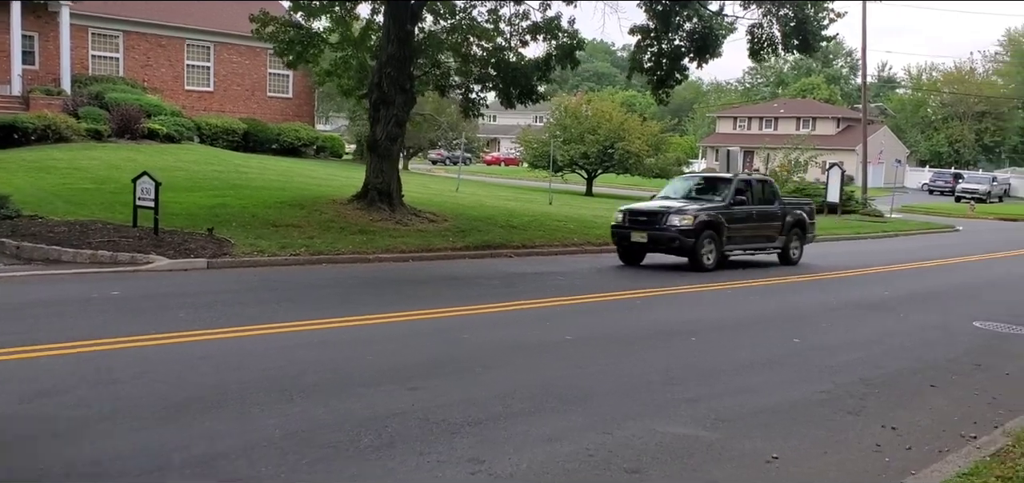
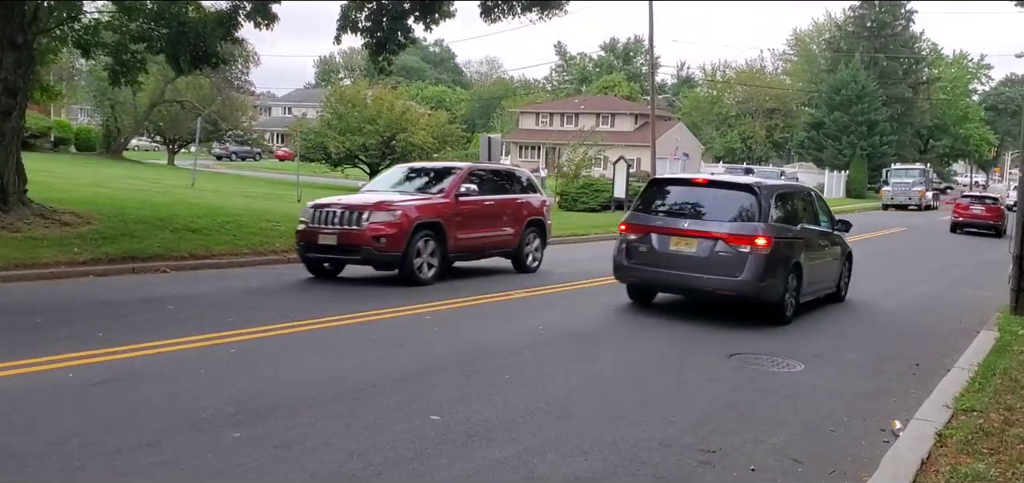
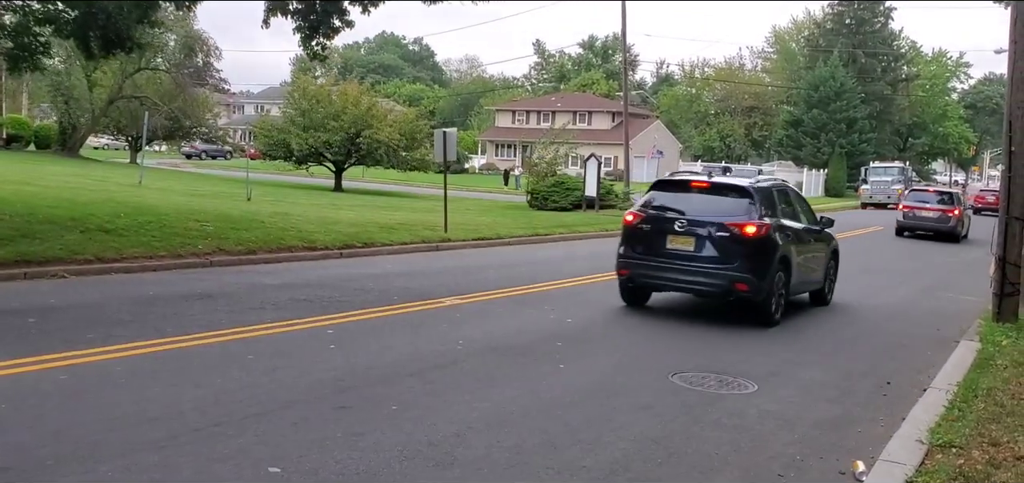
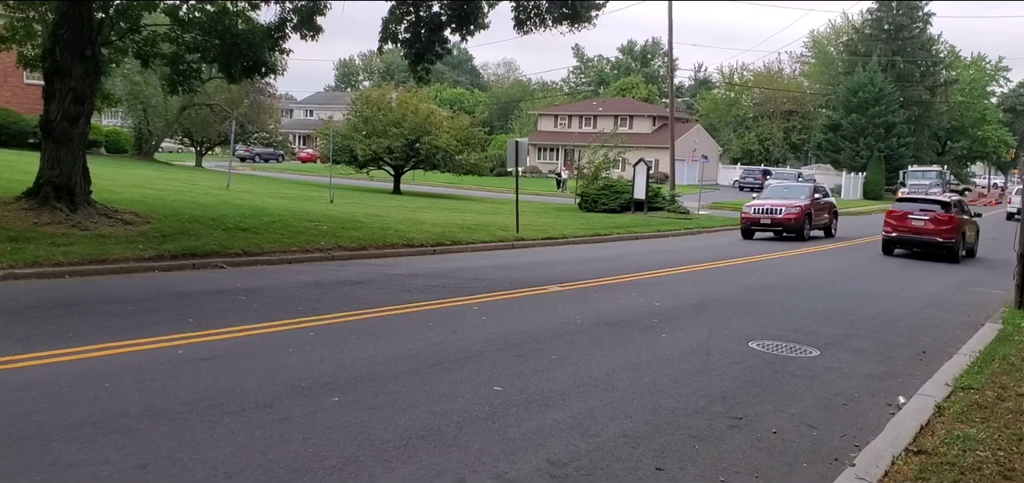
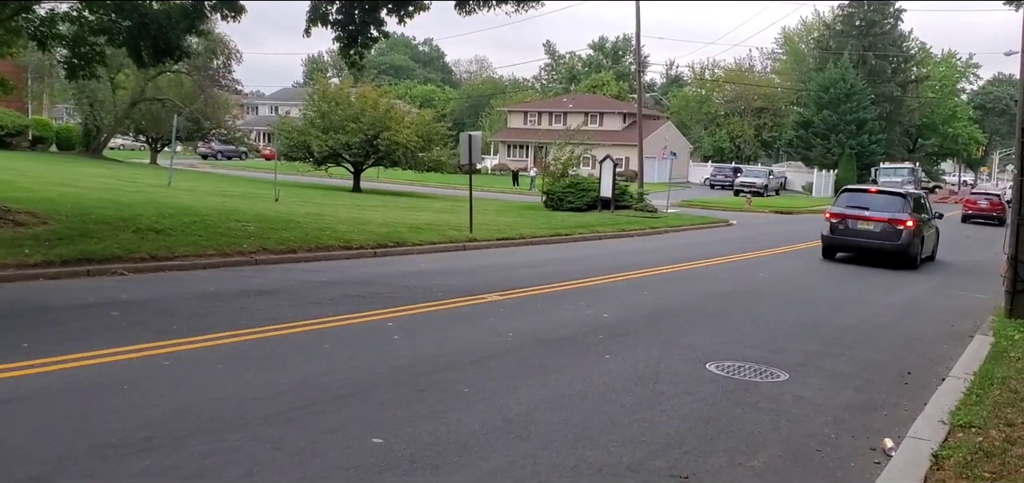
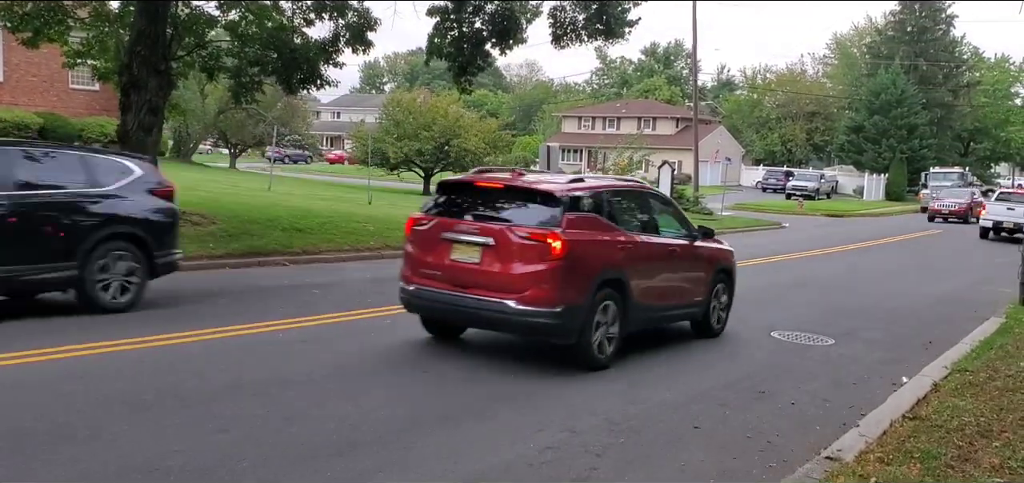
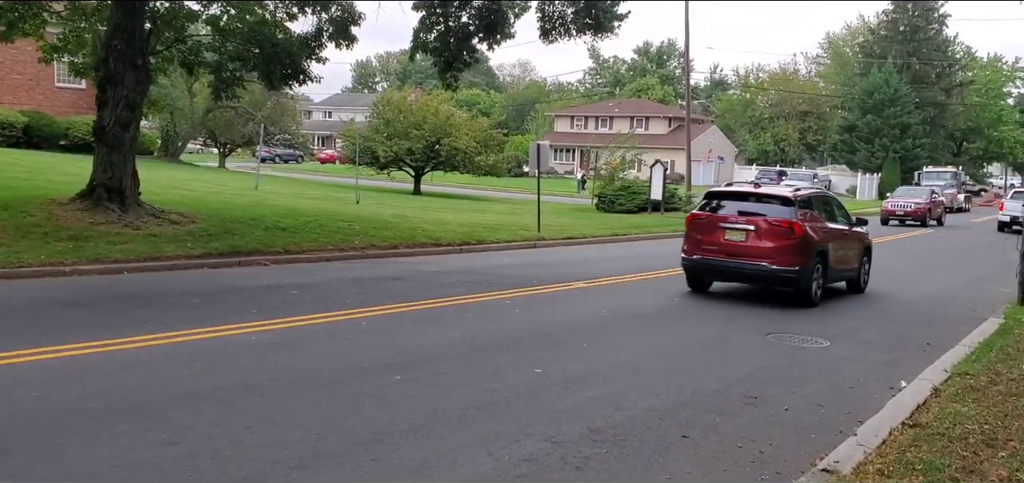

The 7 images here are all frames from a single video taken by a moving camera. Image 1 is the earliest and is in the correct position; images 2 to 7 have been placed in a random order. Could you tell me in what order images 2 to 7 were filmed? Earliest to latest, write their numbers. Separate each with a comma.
6, 7, 4, 2, 5, 3
